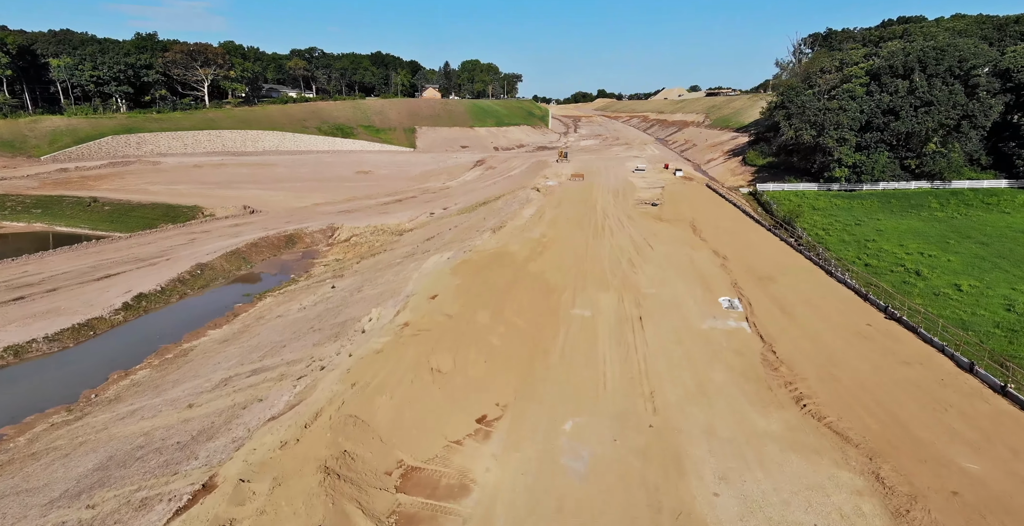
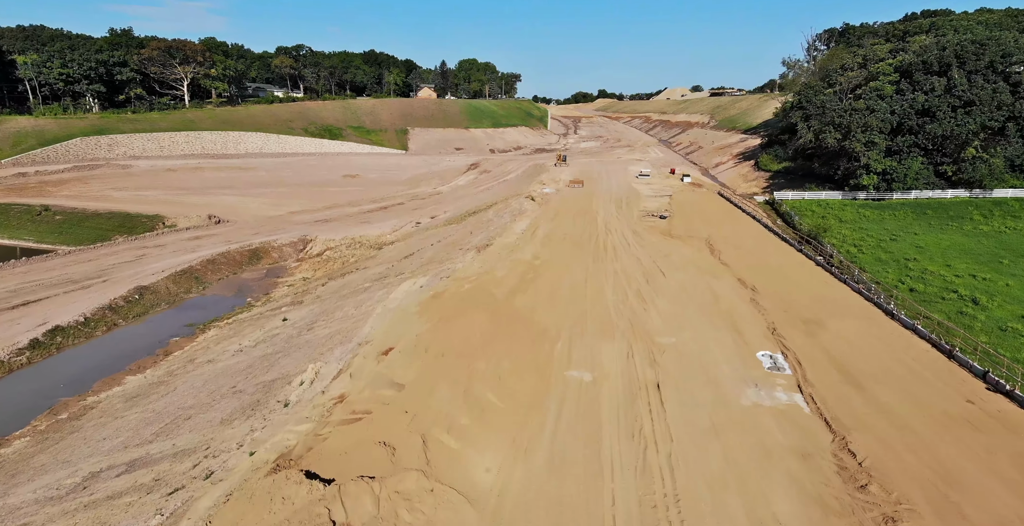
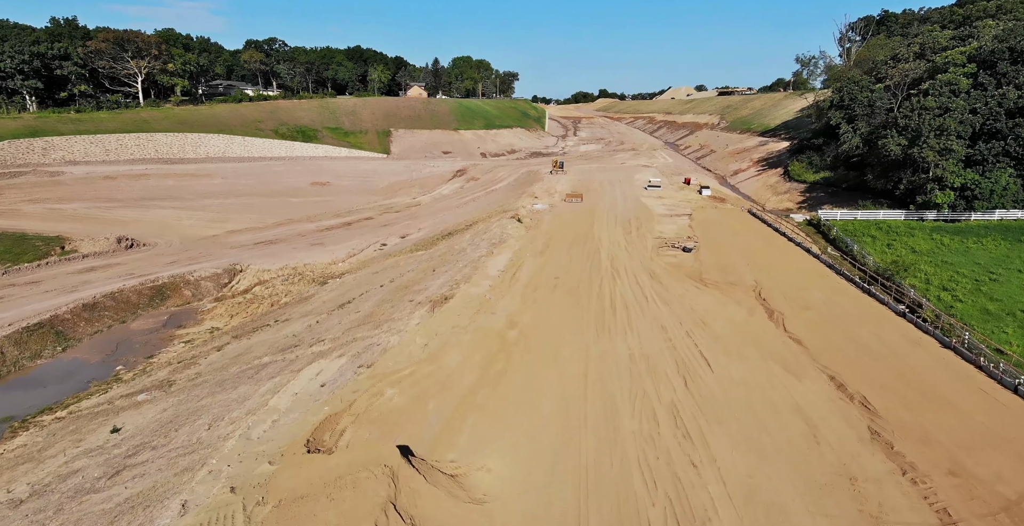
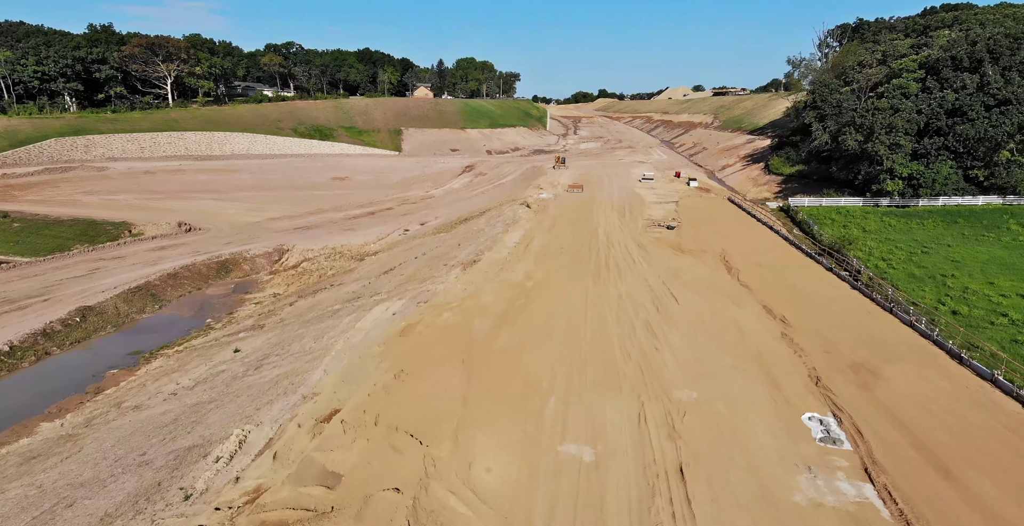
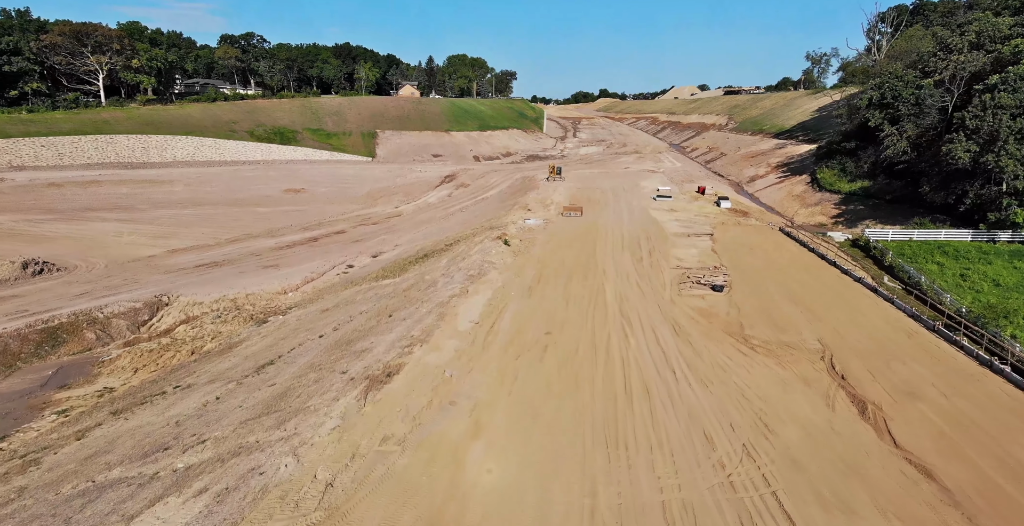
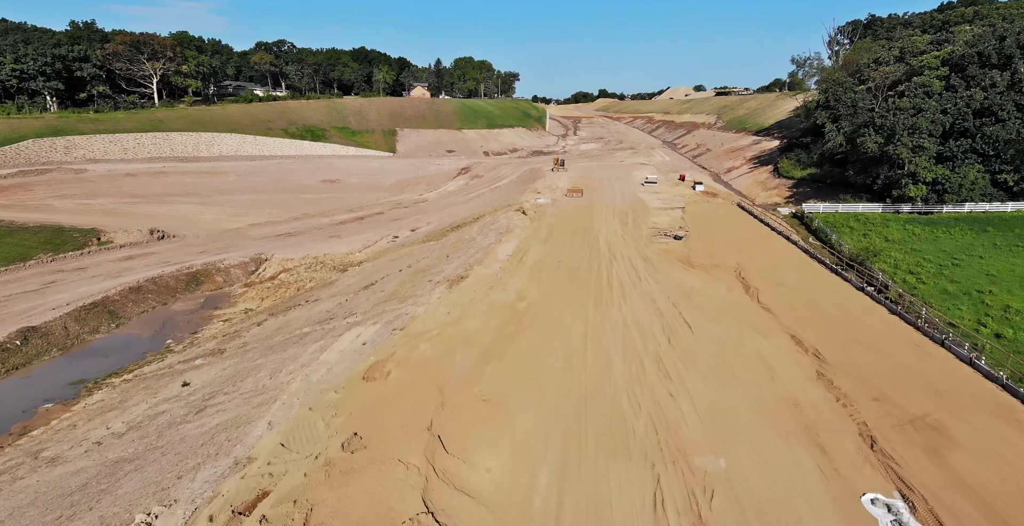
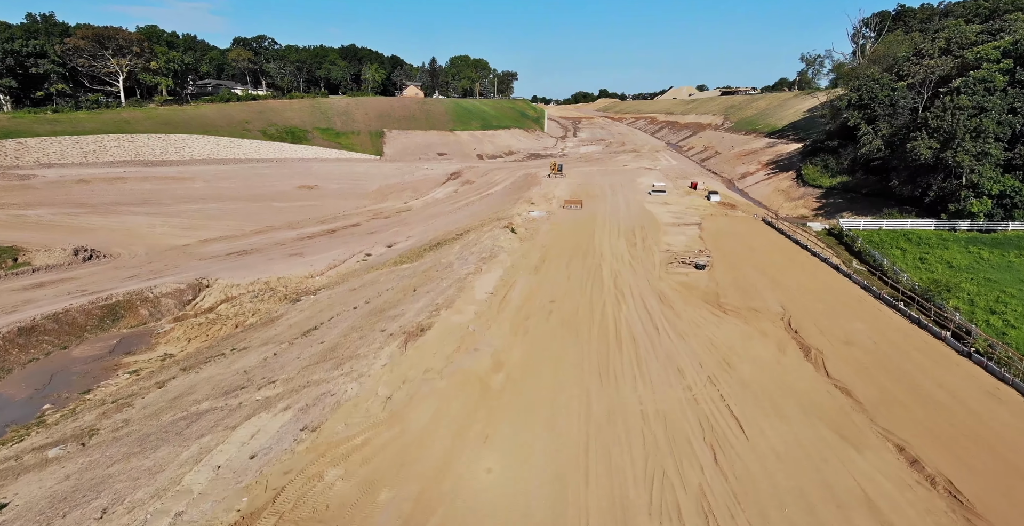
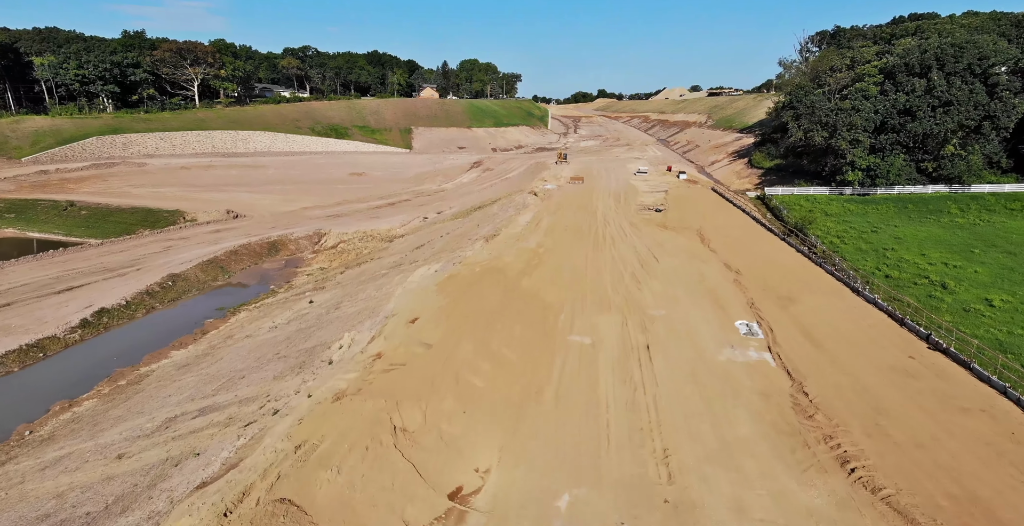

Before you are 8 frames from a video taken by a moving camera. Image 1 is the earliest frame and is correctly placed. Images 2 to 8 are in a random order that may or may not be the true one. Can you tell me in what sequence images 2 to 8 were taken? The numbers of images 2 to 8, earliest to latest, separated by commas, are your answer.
8, 2, 4, 6, 3, 7, 5
